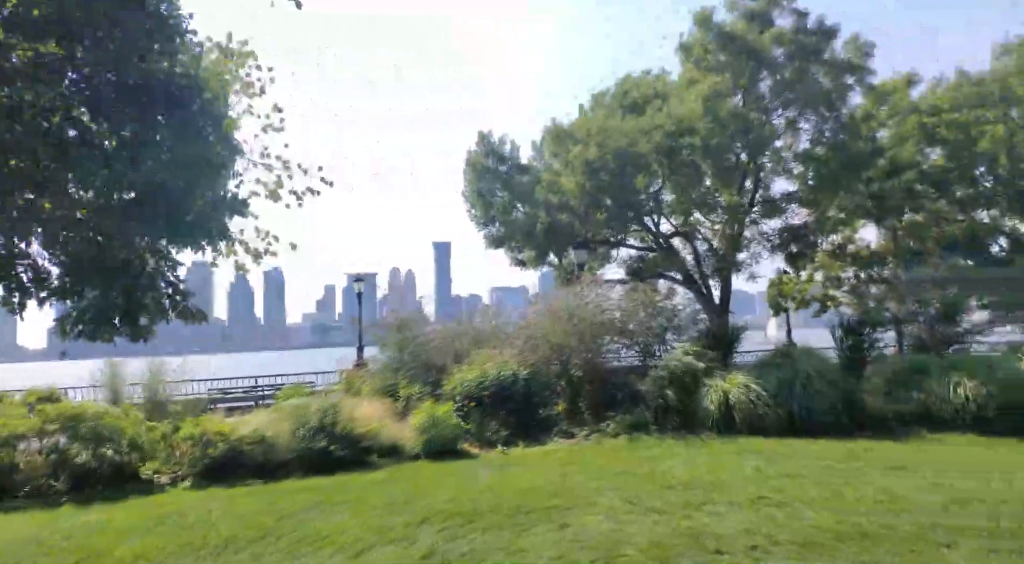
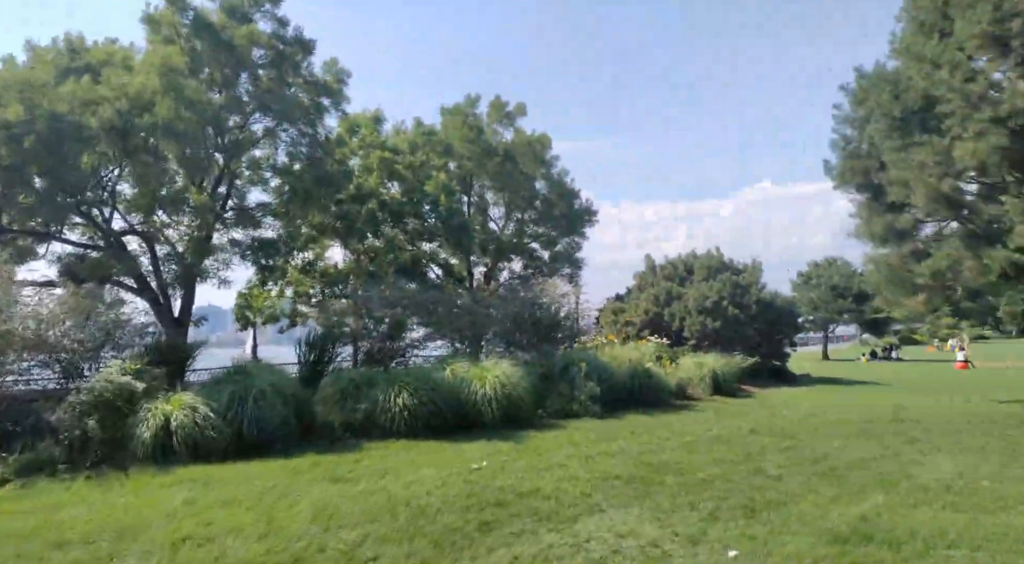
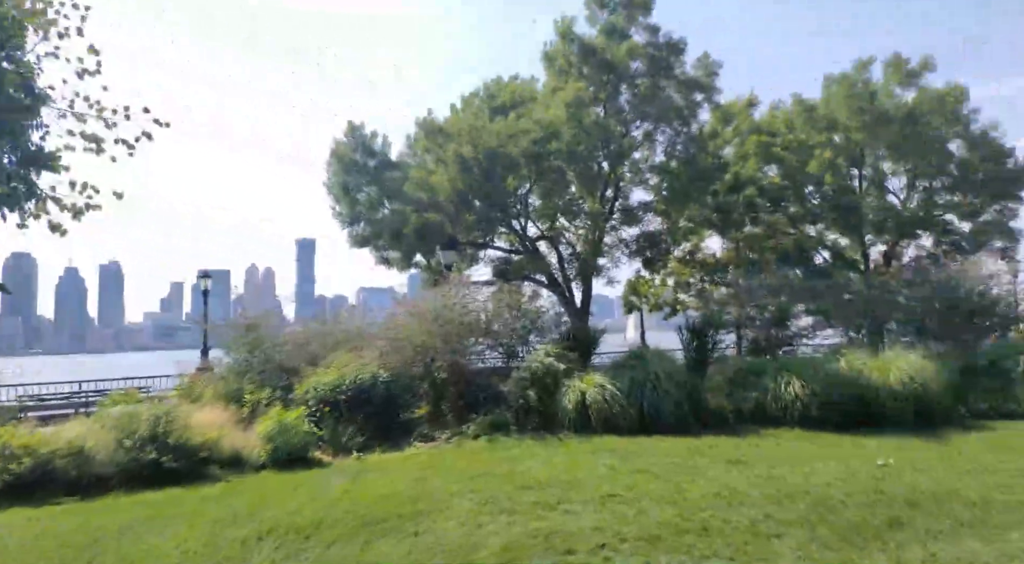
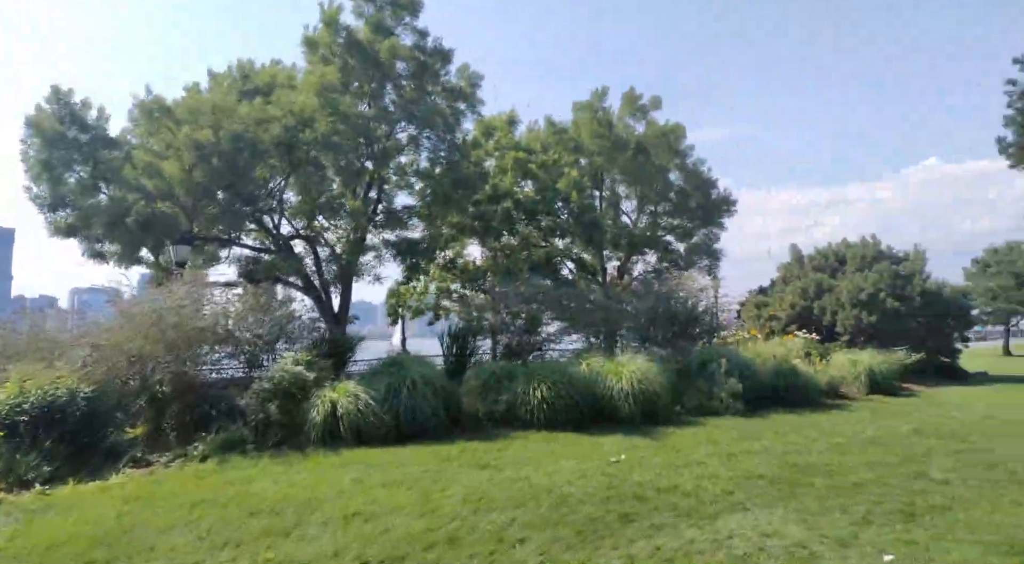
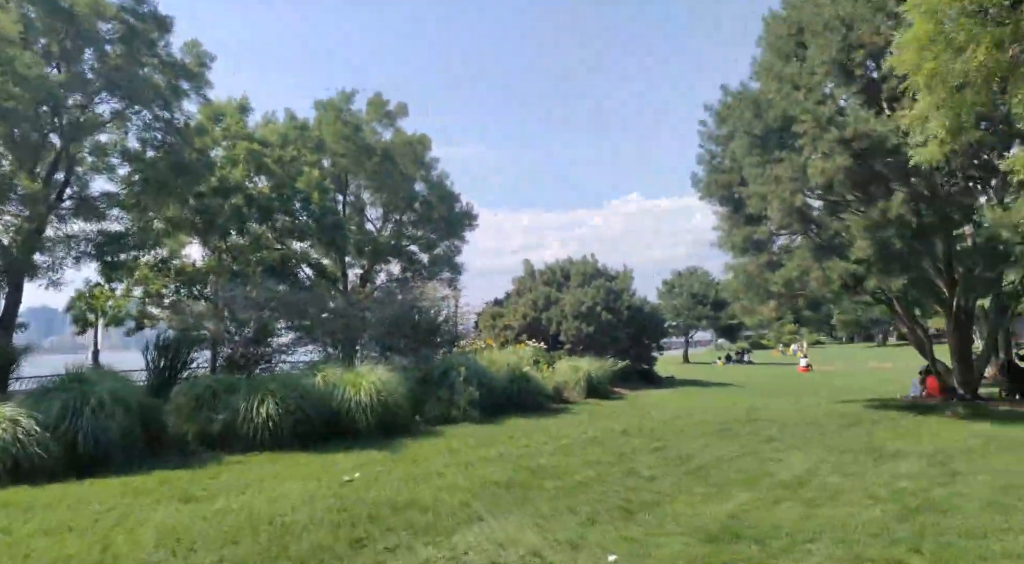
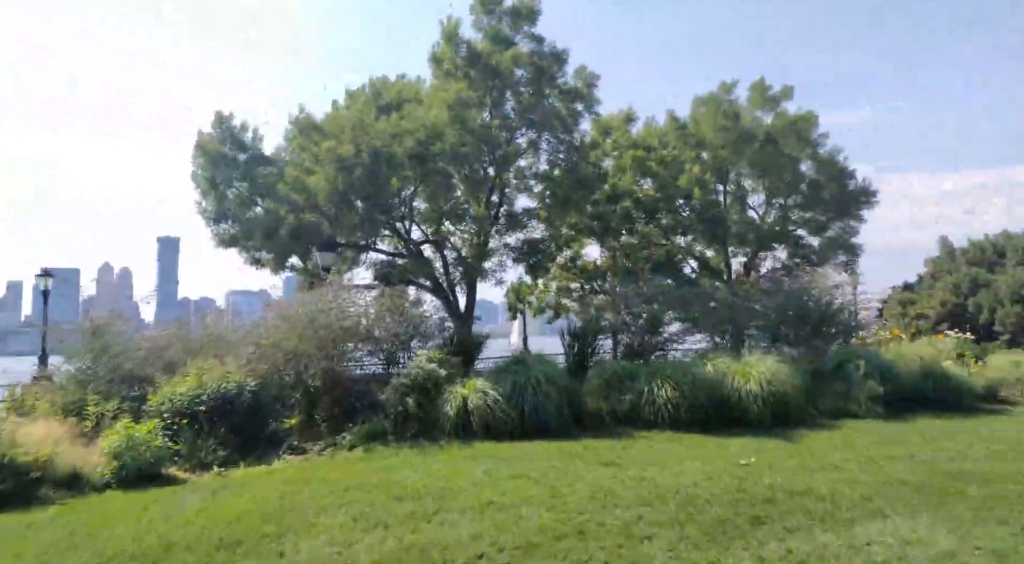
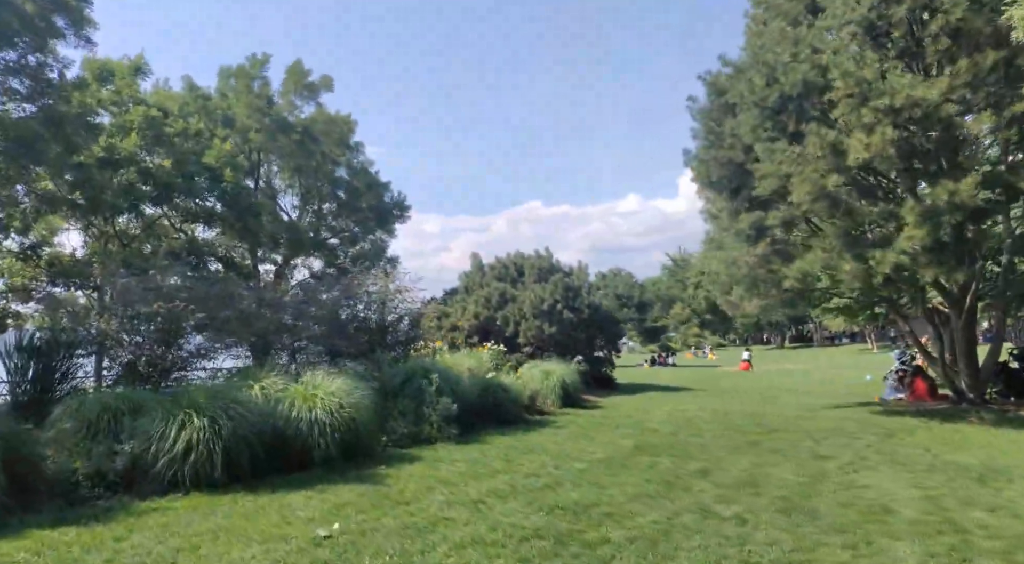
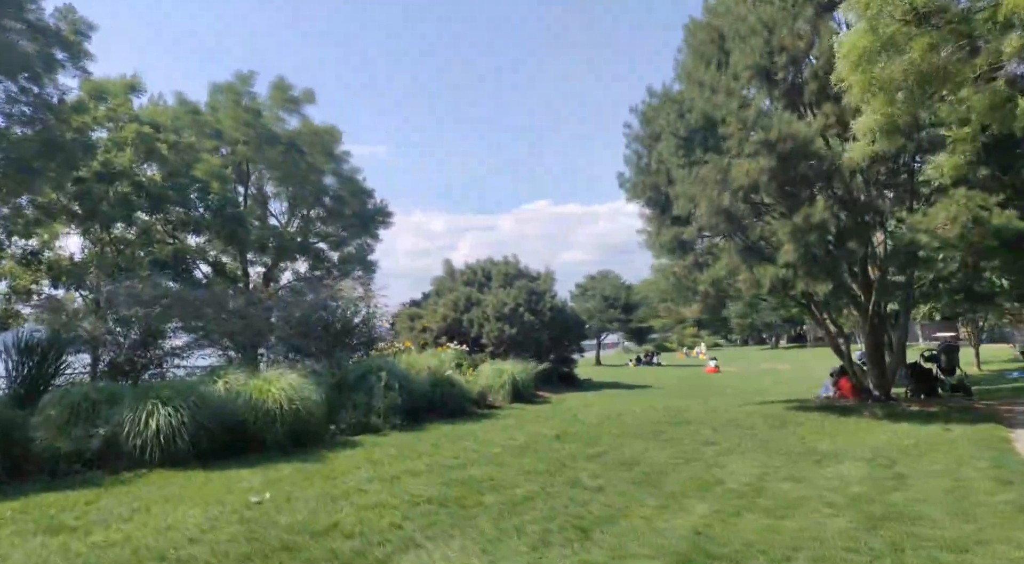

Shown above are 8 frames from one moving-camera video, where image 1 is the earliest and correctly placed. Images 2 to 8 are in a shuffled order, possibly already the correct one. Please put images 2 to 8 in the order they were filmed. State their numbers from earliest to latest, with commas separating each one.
3, 6, 4, 2, 5, 8, 7
